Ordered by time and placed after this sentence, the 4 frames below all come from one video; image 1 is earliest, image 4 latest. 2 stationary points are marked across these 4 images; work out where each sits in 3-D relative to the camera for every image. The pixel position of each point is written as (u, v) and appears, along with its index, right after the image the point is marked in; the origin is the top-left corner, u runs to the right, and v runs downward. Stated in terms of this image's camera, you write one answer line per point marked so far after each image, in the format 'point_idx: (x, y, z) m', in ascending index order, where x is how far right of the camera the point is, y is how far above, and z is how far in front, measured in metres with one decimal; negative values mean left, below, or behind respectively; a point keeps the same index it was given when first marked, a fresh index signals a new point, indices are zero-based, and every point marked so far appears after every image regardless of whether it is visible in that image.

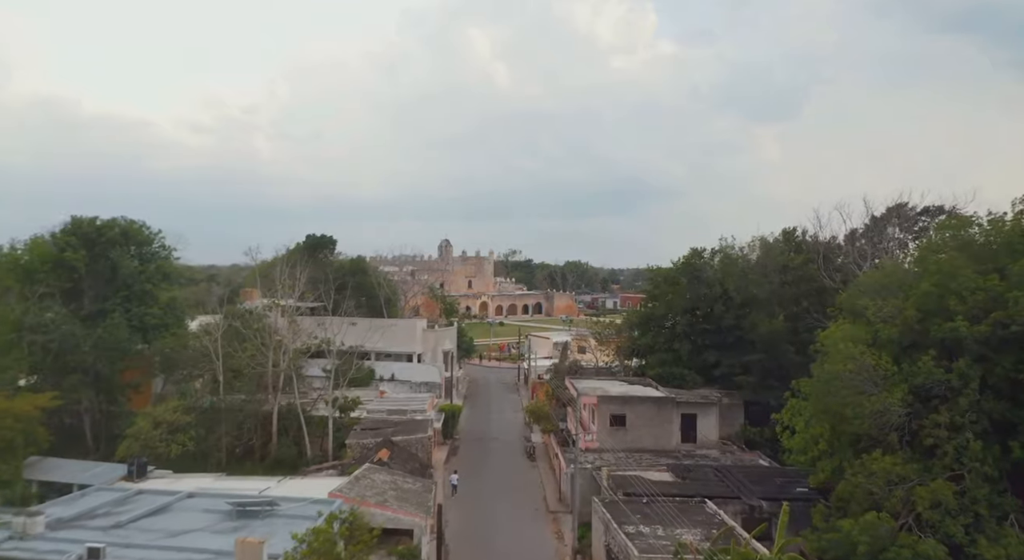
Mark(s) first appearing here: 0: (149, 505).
0: (-10.1, -6.2, +17.7) m
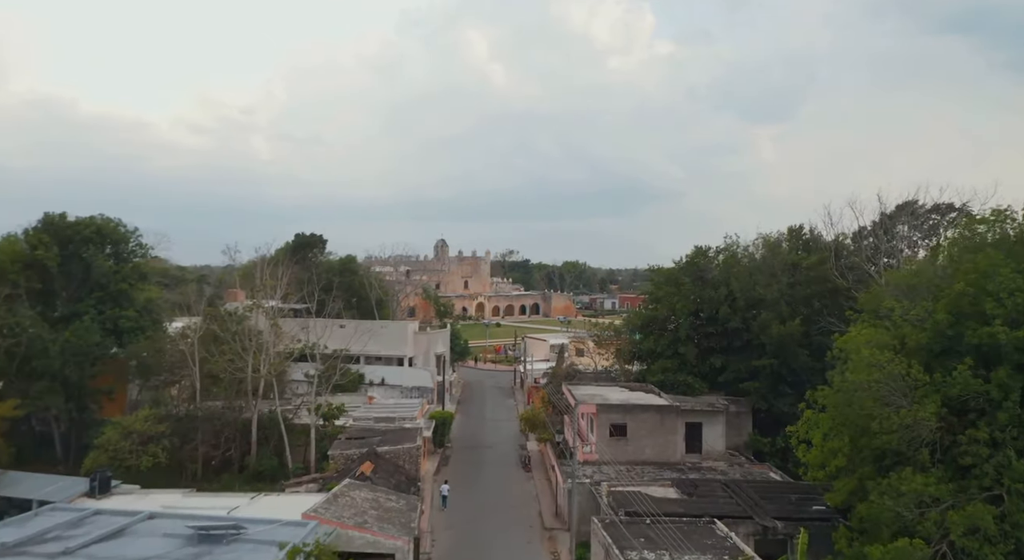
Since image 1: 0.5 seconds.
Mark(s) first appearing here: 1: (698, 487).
0: (-10.3, -6.2, +16.1) m
1: (+5.5, -6.1, +18.7) m
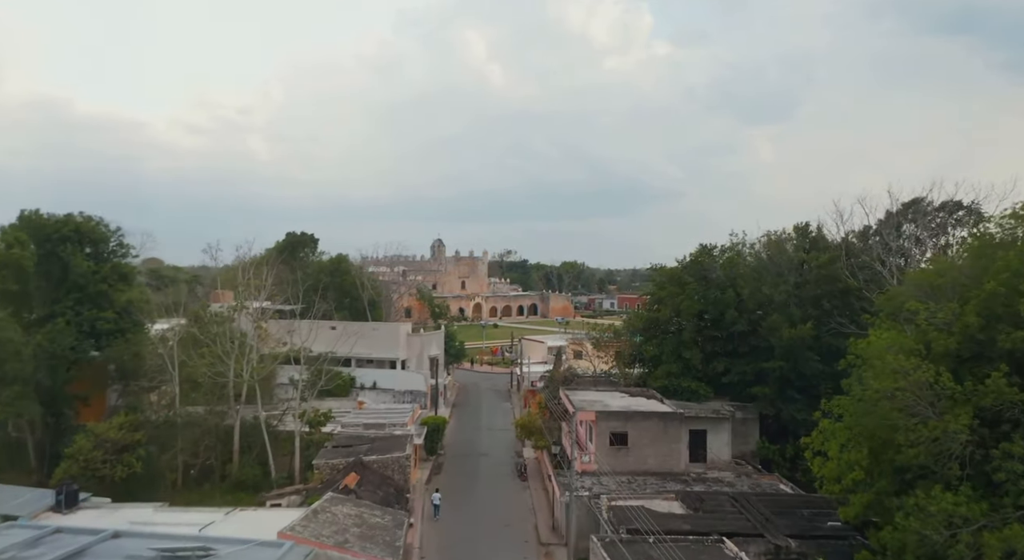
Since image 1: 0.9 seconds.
0: (-10.4, -6.2, +14.9) m
1: (+5.3, -6.1, +17.5) m
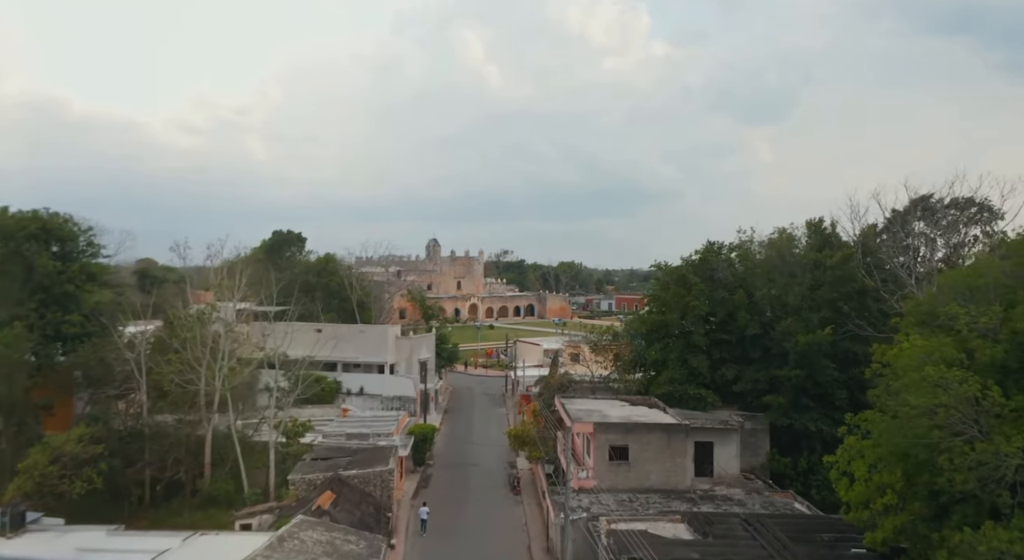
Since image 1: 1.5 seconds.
0: (-10.7, -6.3, +13.1) m
1: (+5.0, -6.1, +15.9) m
